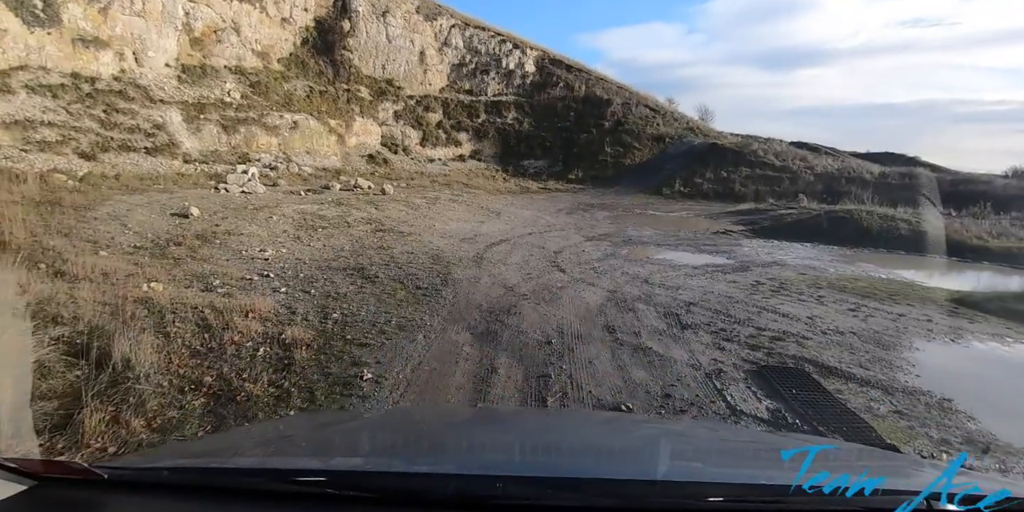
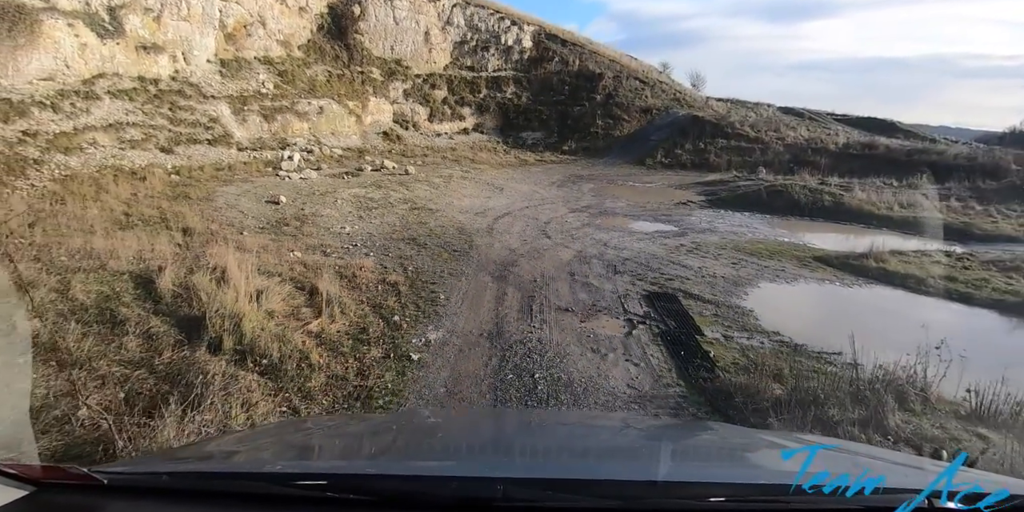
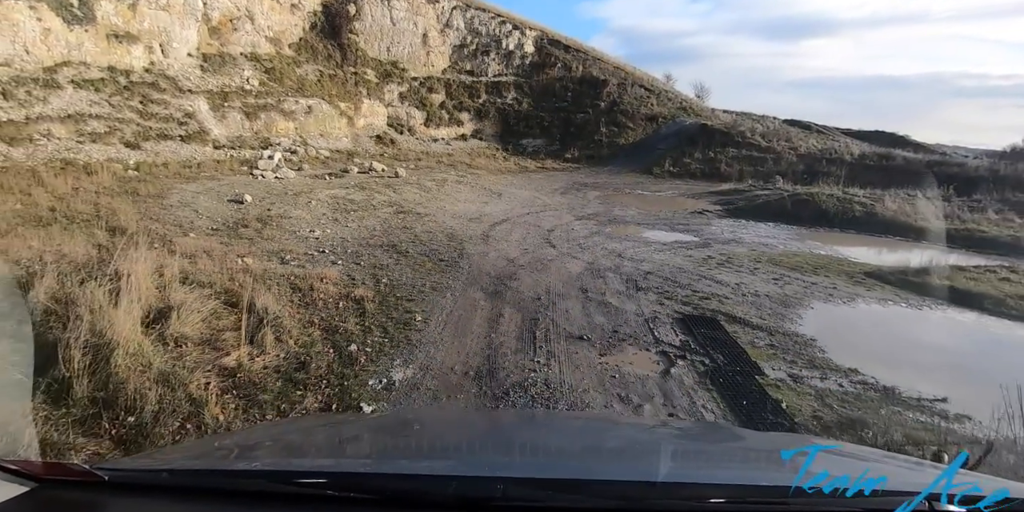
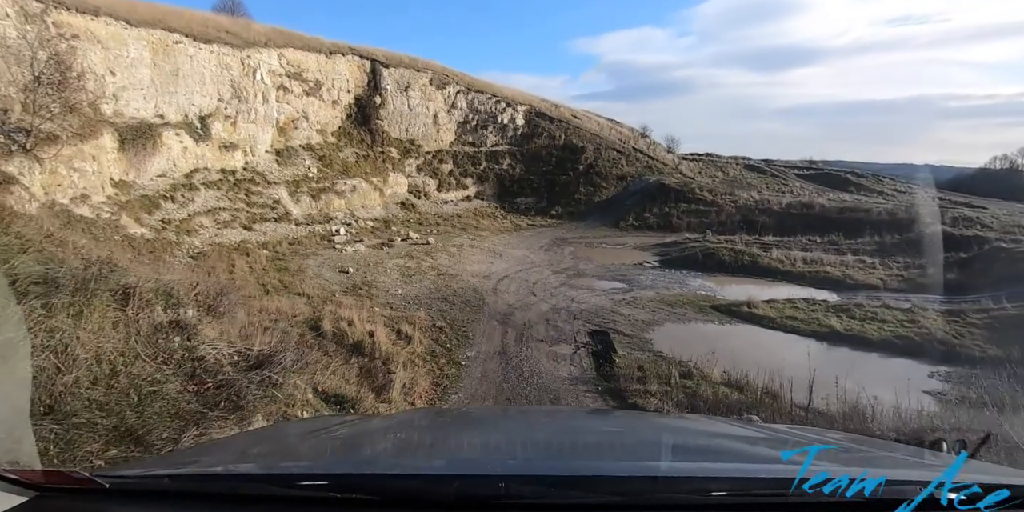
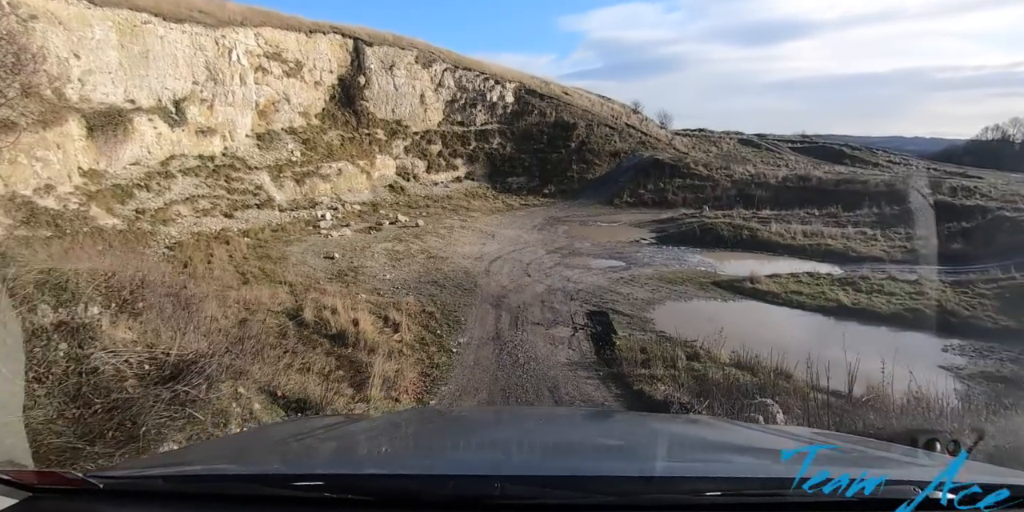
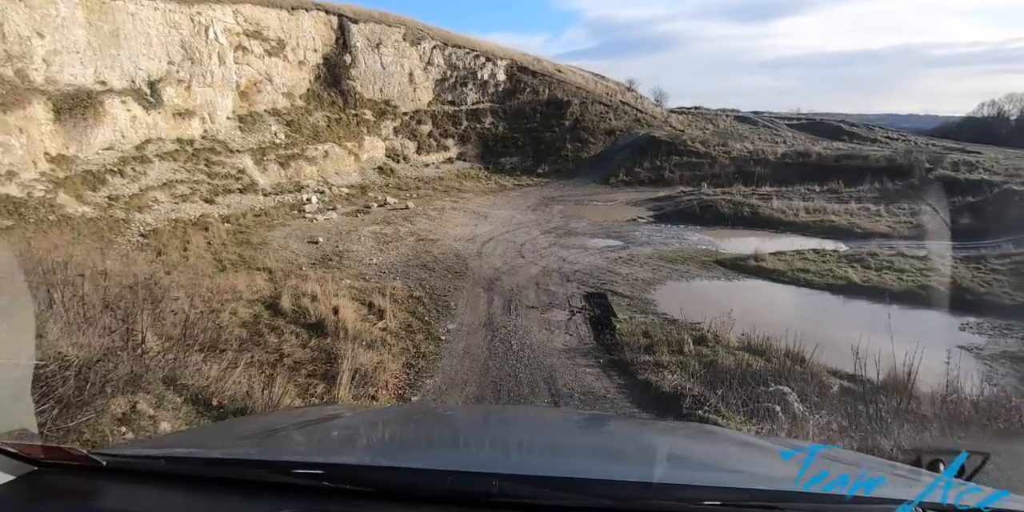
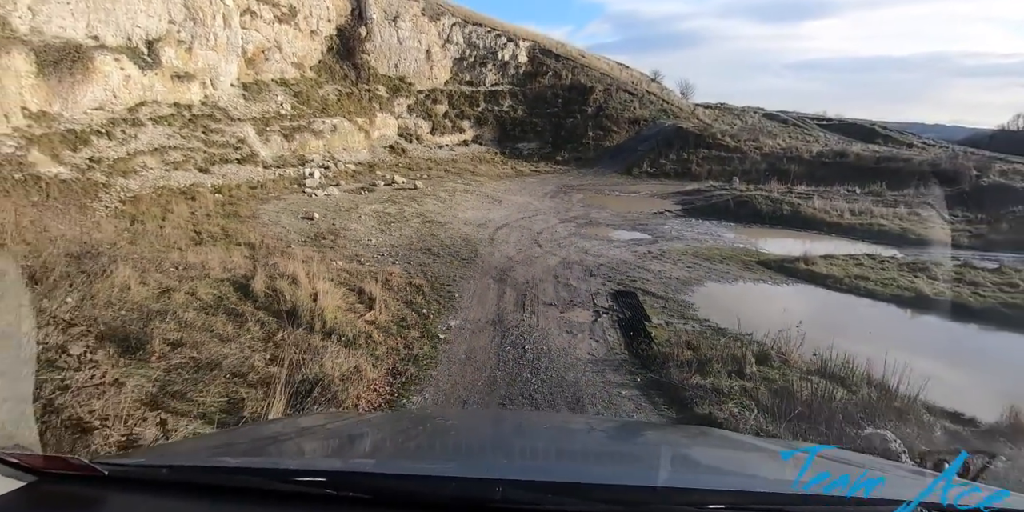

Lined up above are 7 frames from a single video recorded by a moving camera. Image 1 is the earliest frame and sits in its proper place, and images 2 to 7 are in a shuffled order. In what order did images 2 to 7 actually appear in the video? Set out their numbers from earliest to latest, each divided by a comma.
3, 2, 7, 6, 5, 4
